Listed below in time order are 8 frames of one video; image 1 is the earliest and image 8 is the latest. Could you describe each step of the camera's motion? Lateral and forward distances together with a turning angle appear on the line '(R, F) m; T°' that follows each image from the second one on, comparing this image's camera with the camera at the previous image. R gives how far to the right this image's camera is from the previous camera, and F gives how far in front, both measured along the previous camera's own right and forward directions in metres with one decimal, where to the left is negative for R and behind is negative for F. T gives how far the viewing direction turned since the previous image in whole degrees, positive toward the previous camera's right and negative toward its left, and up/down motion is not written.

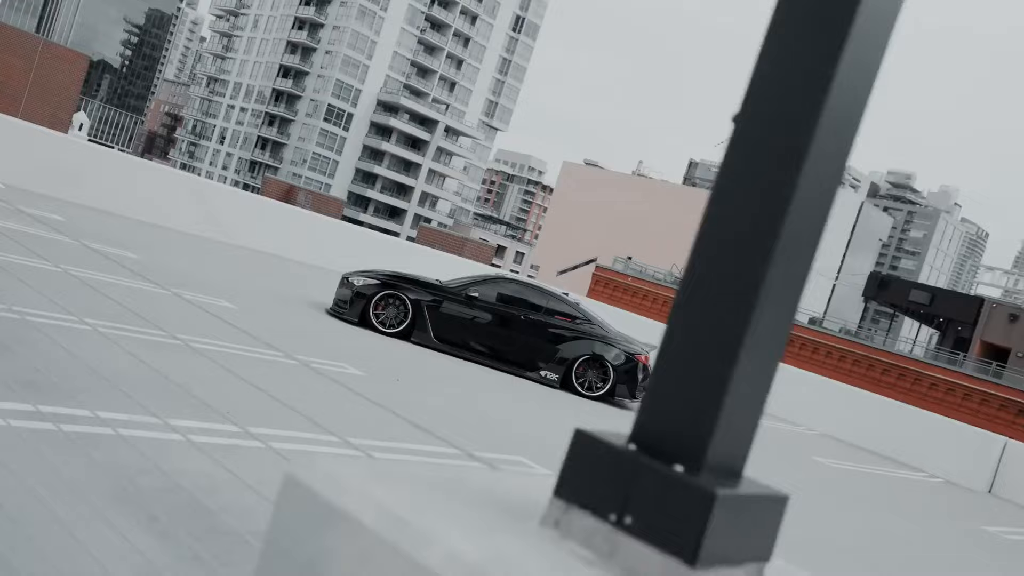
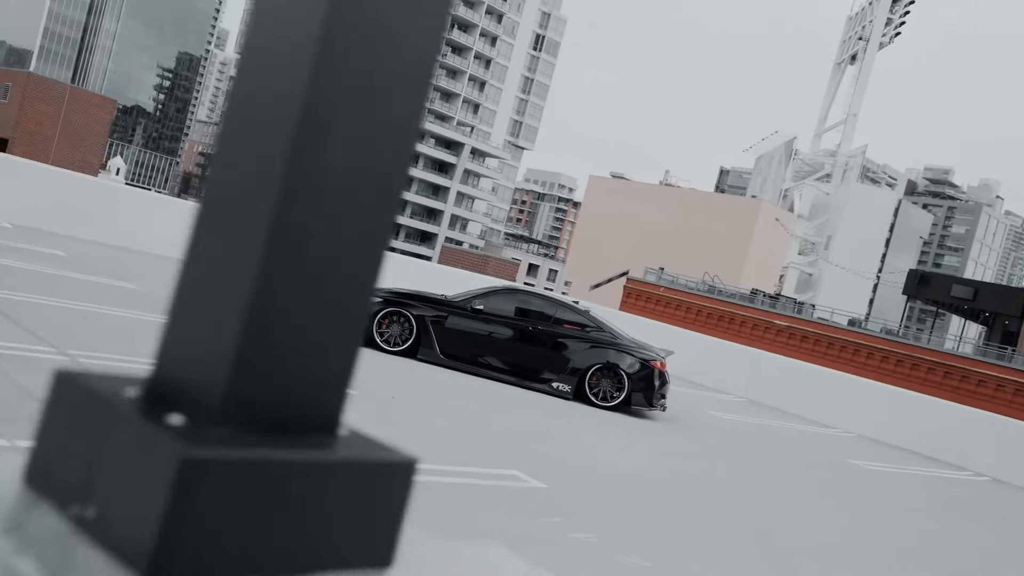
(+0.4, +0.4) m; -2°
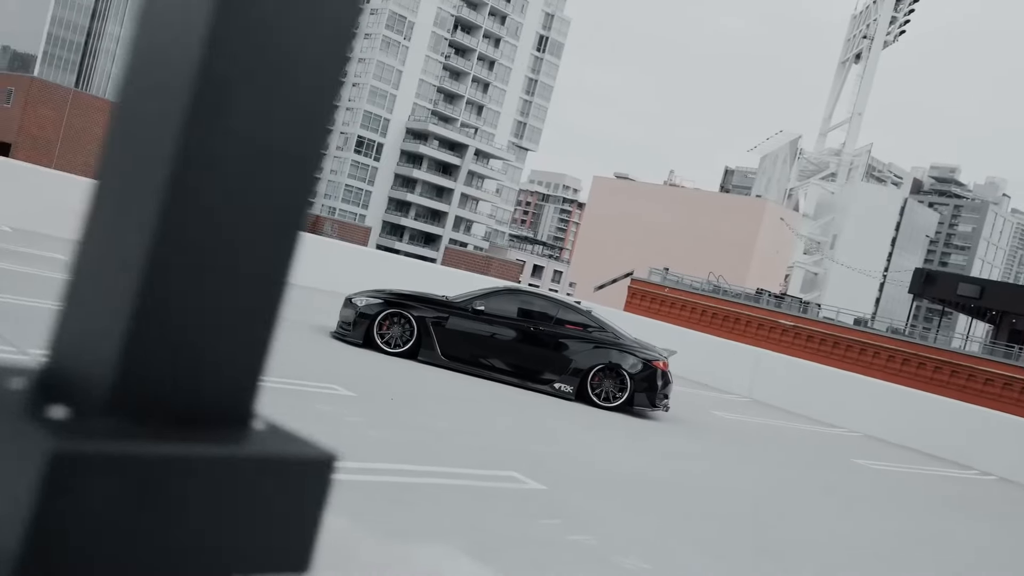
(+0.1, +0.1) m; 0°
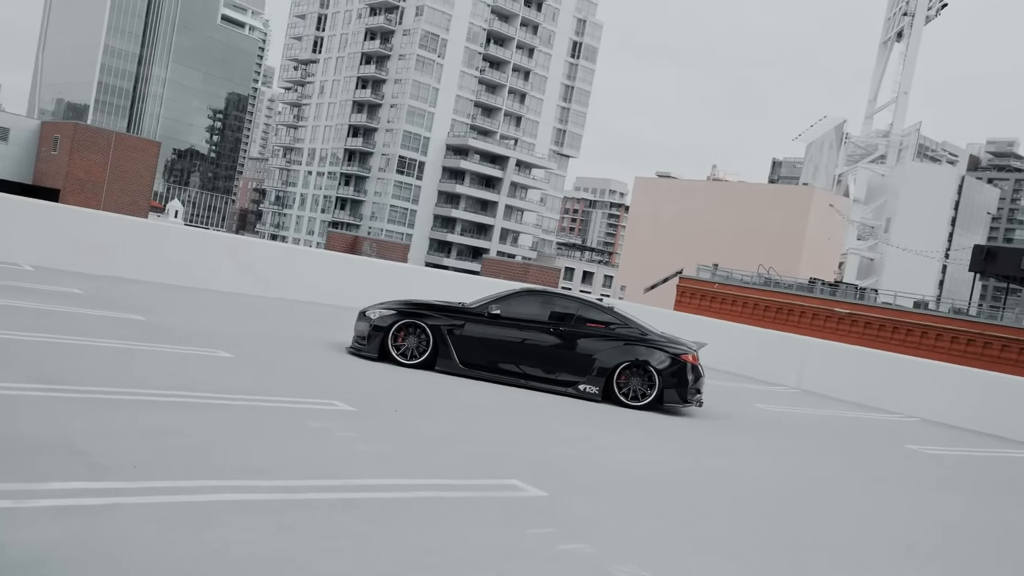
(+0.5, +0.5) m; -3°
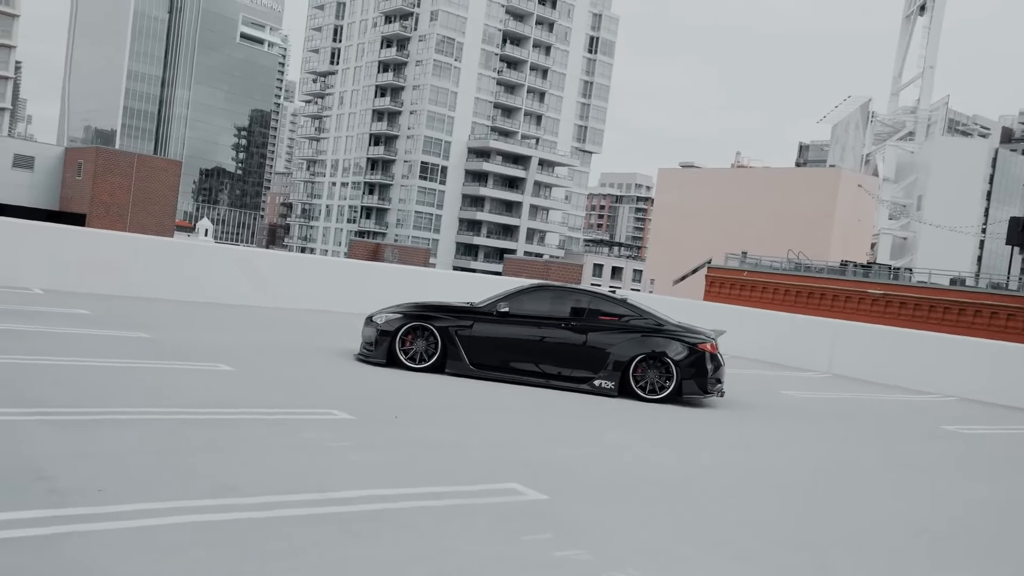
(+0.3, +0.3) m; -2°
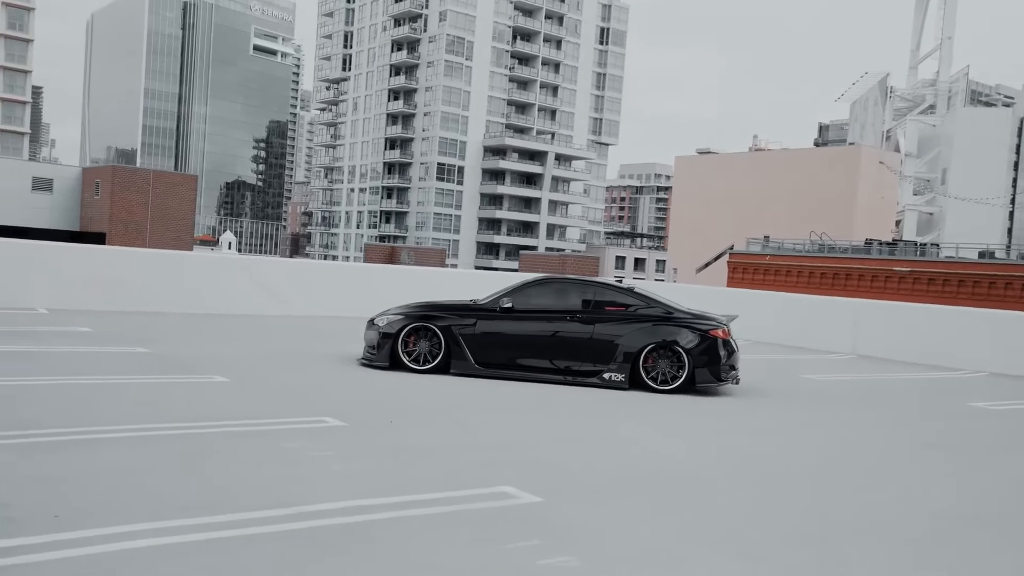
(+0.3, +0.3) m; -2°
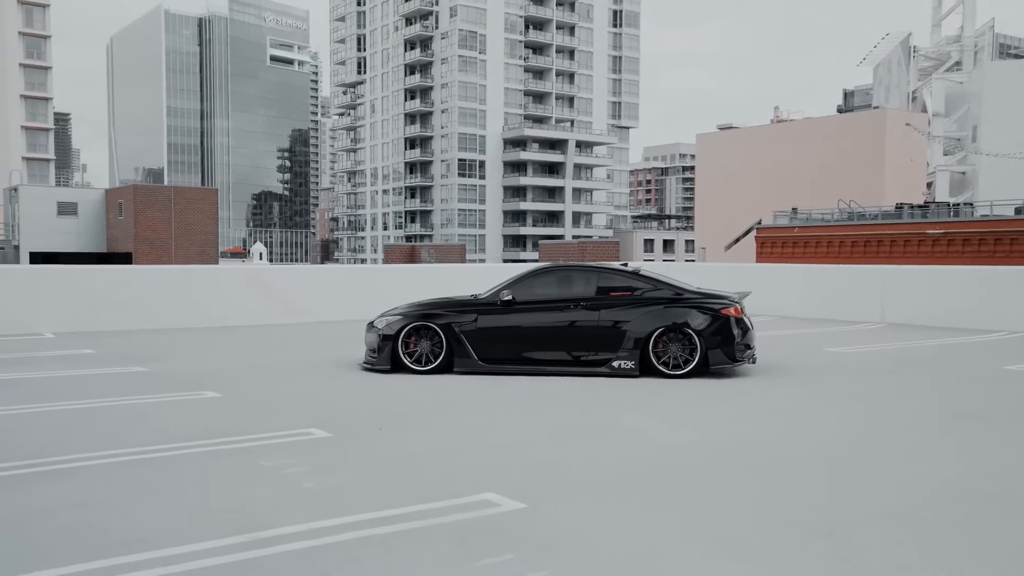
(+0.4, +0.4) m; -2°
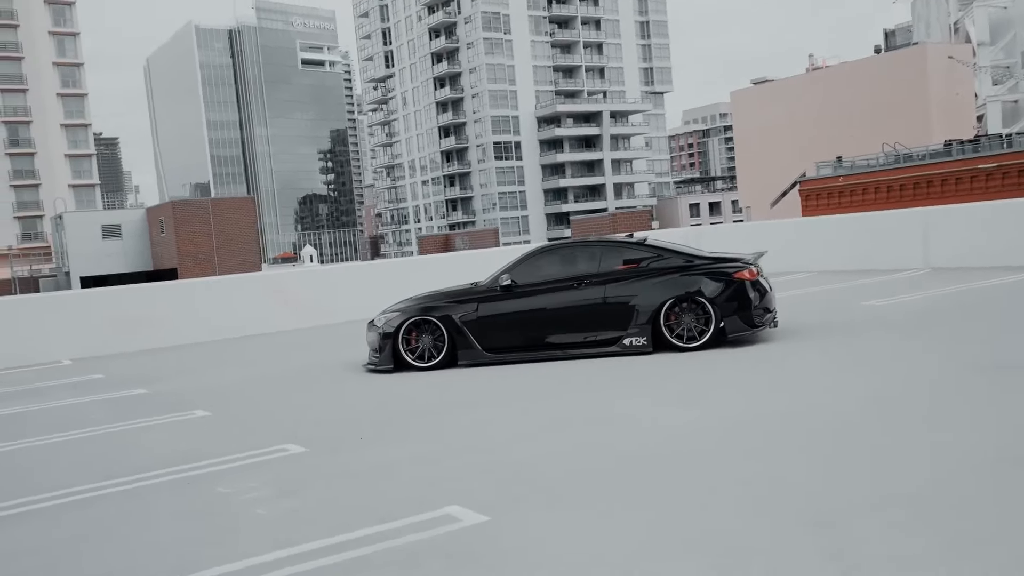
(+0.6, +0.6) m; -3°
